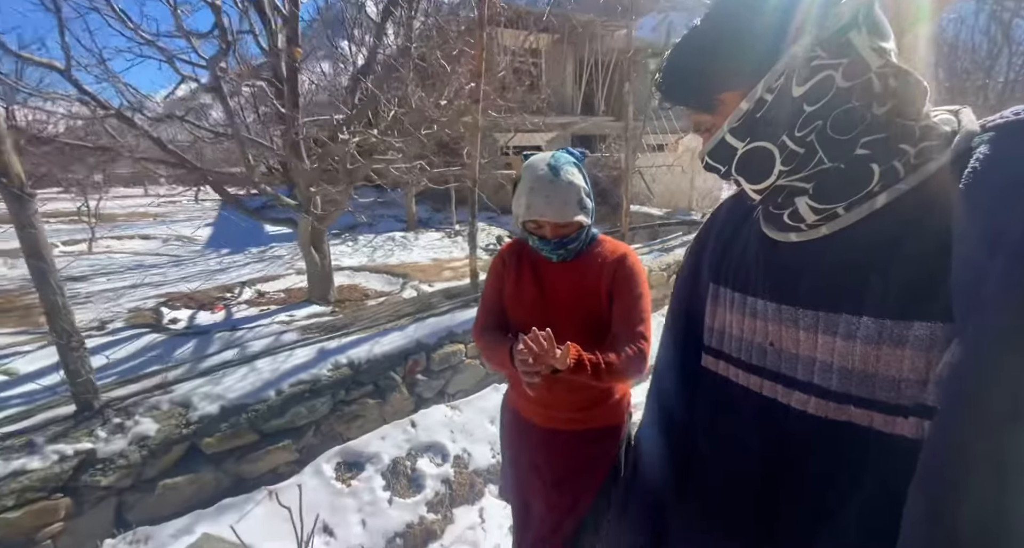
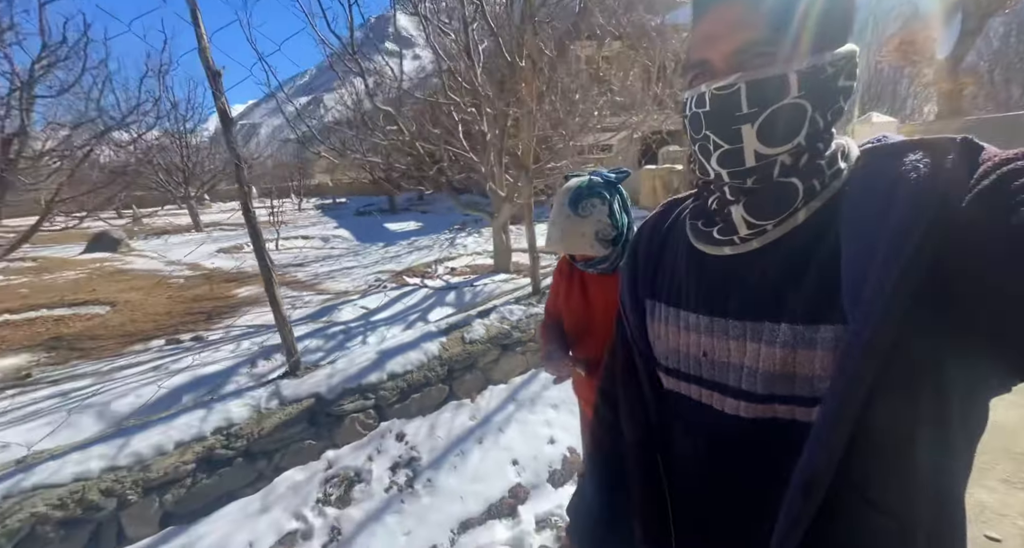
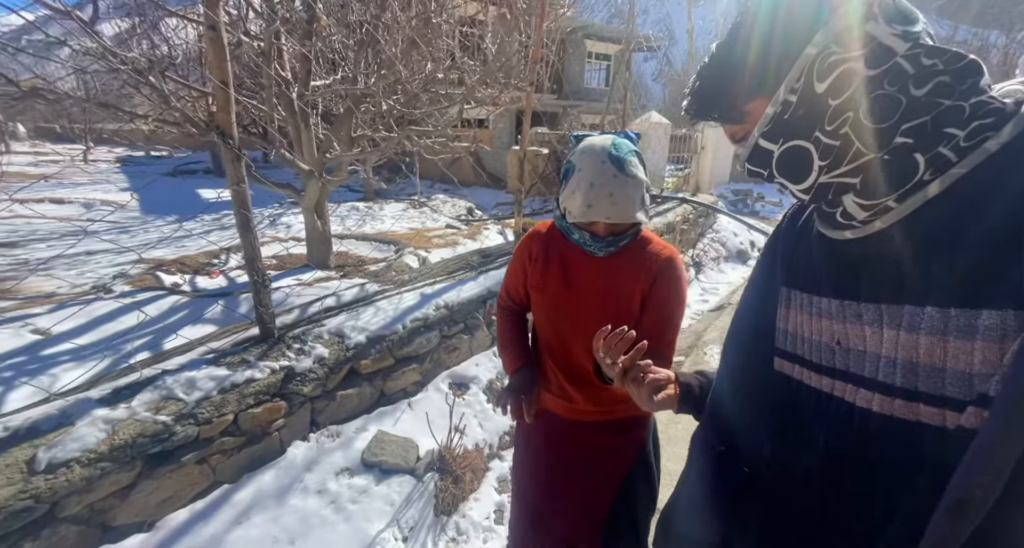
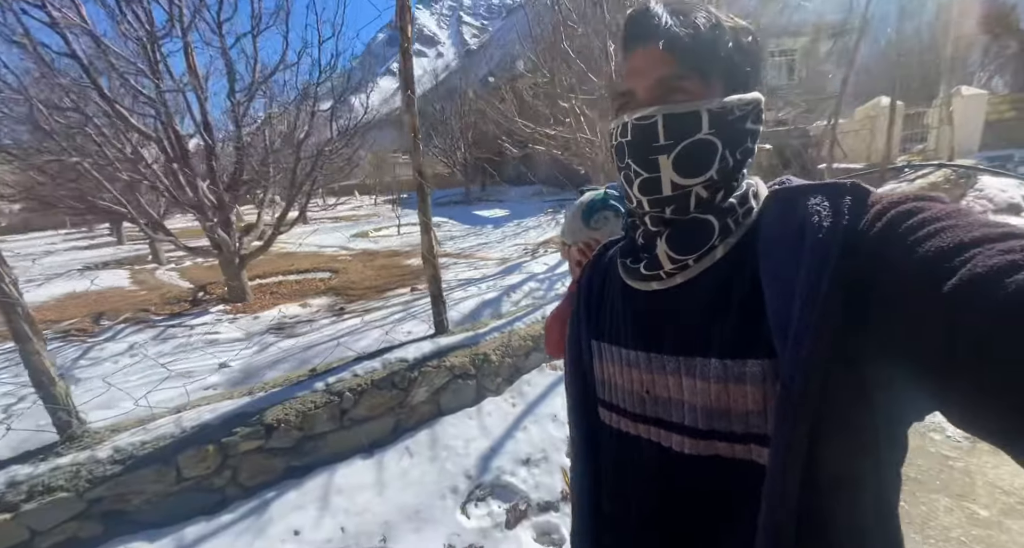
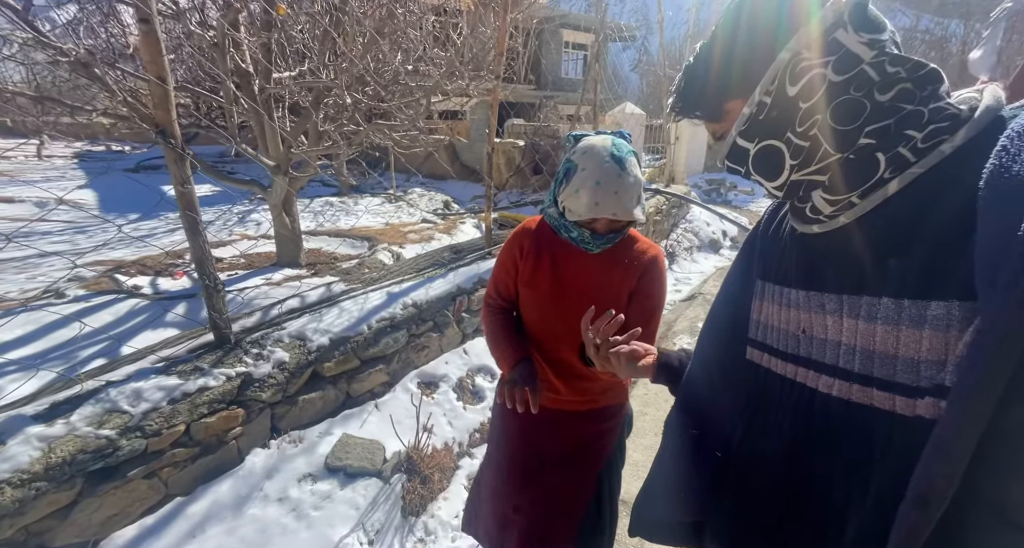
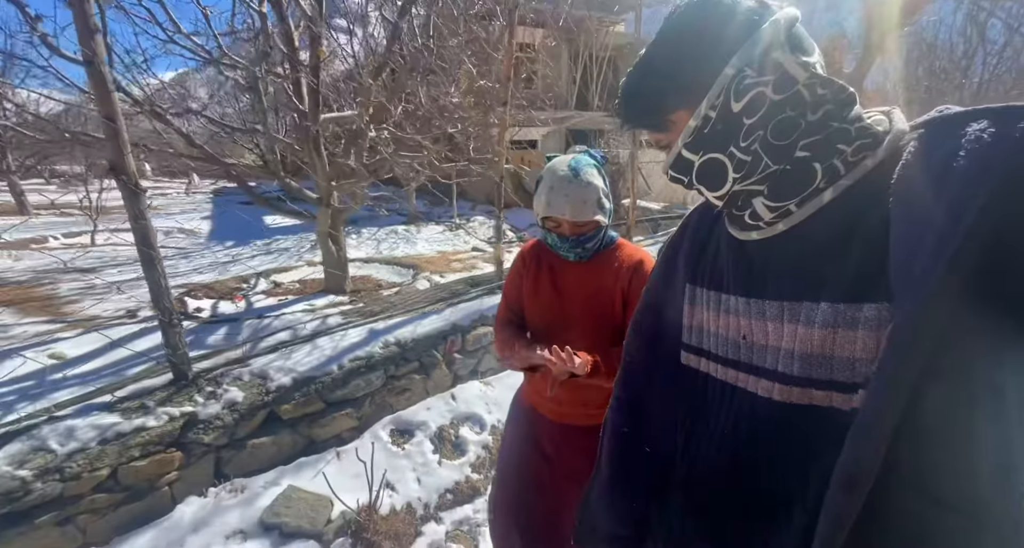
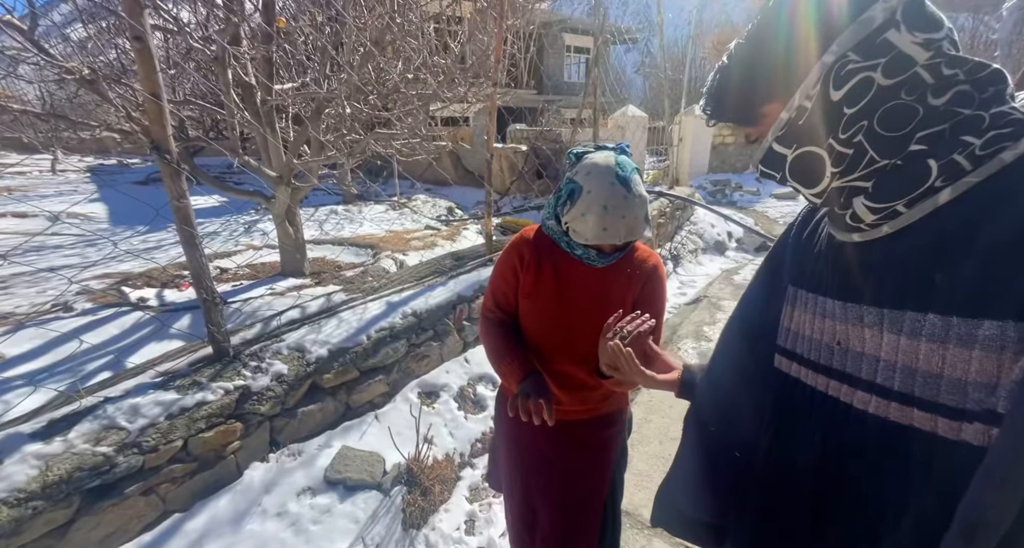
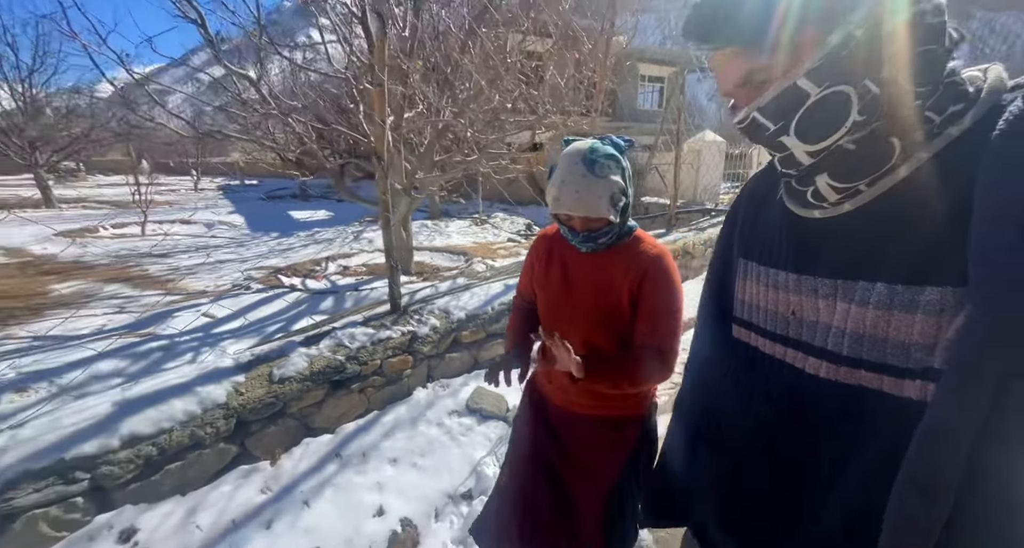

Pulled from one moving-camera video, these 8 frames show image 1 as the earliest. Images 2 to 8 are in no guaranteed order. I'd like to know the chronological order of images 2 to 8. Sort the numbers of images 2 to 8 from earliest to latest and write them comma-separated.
6, 7, 5, 3, 8, 2, 4
